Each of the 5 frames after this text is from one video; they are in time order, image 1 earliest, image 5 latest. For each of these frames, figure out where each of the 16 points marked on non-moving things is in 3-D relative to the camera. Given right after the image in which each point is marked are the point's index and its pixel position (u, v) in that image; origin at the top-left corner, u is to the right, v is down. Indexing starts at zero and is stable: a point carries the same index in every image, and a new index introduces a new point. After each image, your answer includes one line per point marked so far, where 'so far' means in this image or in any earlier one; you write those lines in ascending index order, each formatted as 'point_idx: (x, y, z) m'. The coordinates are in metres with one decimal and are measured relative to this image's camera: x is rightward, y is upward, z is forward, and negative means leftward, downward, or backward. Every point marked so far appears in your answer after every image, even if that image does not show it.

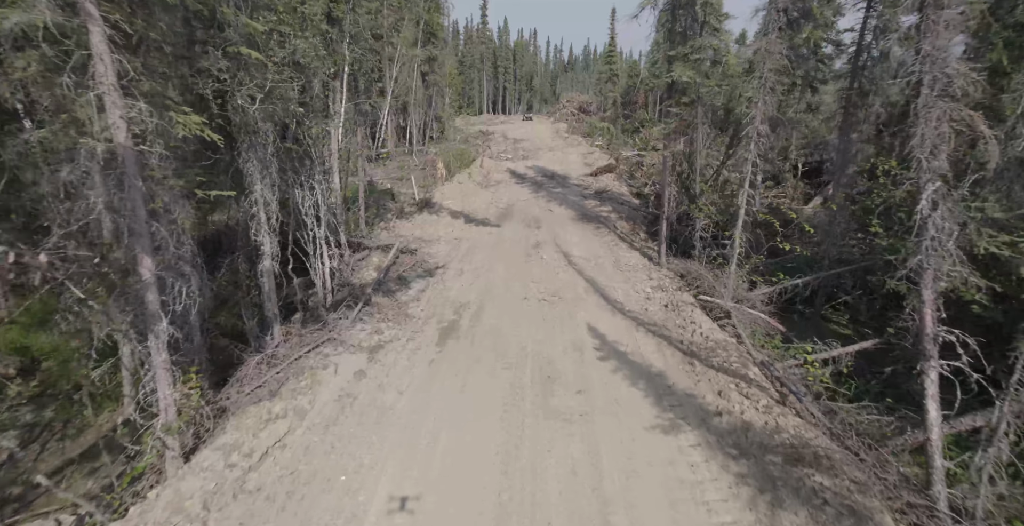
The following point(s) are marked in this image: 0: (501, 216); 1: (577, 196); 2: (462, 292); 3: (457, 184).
0: (-0.4, +1.6, +16.4) m
1: (+2.7, +2.7, +19.1) m
2: (-1.0, -0.7, +10.0) m
3: (-2.3, +3.3, +19.8) m
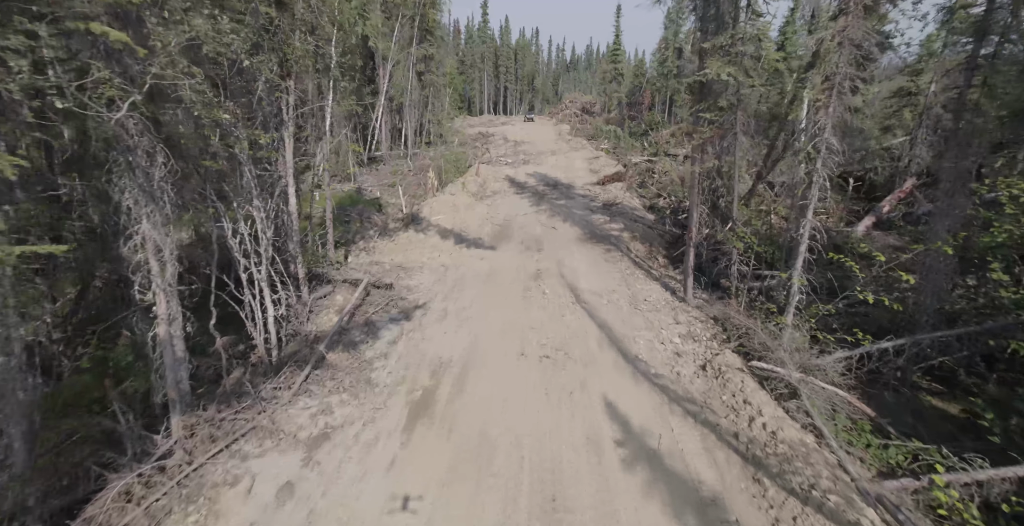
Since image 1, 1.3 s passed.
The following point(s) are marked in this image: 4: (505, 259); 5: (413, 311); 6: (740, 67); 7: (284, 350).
0: (-0.5, +0.8, +14.4) m
1: (+2.6, +2.0, +17.1) m
2: (-1.1, -1.4, +8.0) m
3: (-2.4, +2.5, +17.8) m
4: (-0.2, +0.1, +12.3) m
5: (-2.0, -1.0, +9.1) m
6: (+4.0, +3.4, +8.0) m
7: (-3.7, -1.4, +7.5) m
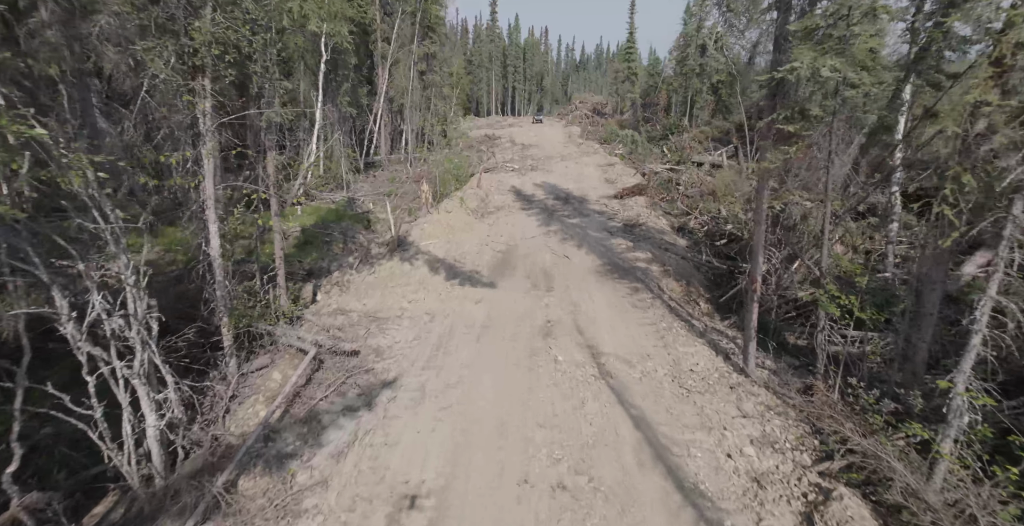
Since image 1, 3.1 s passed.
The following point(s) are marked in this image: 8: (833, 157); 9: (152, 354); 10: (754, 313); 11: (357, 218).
0: (-0.4, -0.1, +11.9) m
1: (+2.8, +1.0, +14.6) m
2: (-1.1, -2.3, +5.6) m
3: (-2.2, +1.6, +15.3) m
4: (-0.1, -0.9, +9.8) m
5: (-1.9, -1.9, +6.7) m
6: (+4.0, +2.5, +5.5) m
7: (-3.7, -2.3, +5.1) m
8: (+4.5, +1.5, +6.5) m
9: (-3.8, -0.9, +4.8) m
10: (+3.8, -0.8, +7.2) m
11: (-6.4, +1.9, +19.2) m
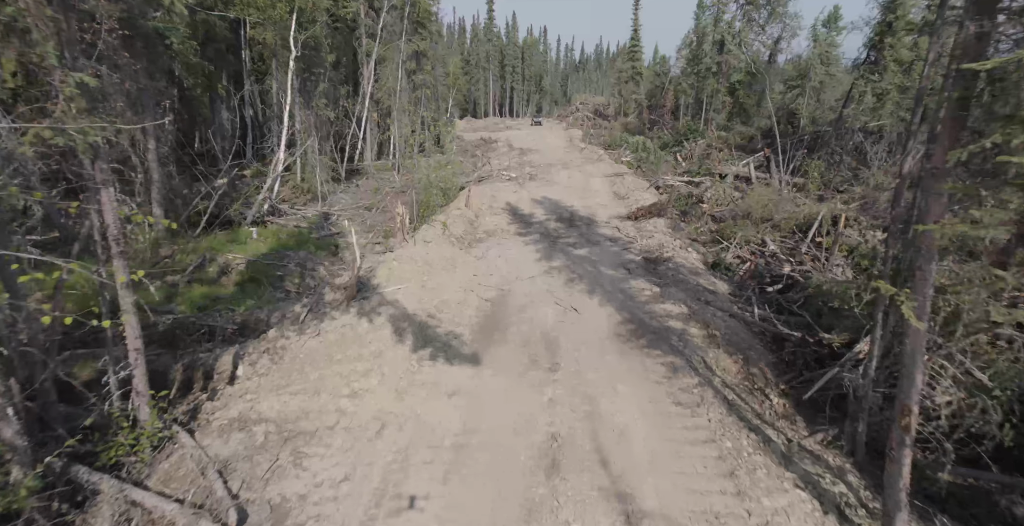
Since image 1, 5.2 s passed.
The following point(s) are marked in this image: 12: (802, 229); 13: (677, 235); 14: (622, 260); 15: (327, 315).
0: (-0.5, -1.2, +8.9) m
1: (+2.6, -0.1, +11.6) m
2: (-1.3, -3.4, +2.5) m
3: (-2.4, +0.5, +12.3) m
4: (-0.3, -2.0, +6.8) m
5: (-2.1, -3.0, +3.7) m
6: (+3.8, +1.4, +2.5) m
7: (-3.9, -3.4, +2.0) m
8: (+4.4, +0.4, +3.5) m
9: (-4.0, -2.0, +1.8) m
10: (+3.6, -1.9, +4.2) m
11: (-6.6, +0.7, +16.2) m
12: (+8.0, +1.0, +12.7) m
13: (+5.1, +0.9, +14.1) m
14: (+3.0, +0.2, +12.6) m
15: (-4.1, -1.1, +10.0) m
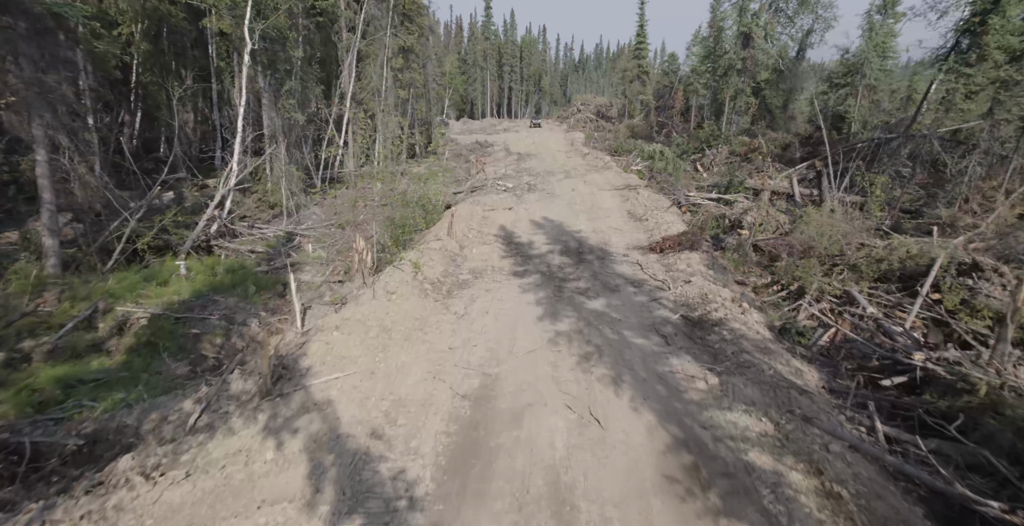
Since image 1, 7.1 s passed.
0: (-0.7, -2.4, +5.5) m
1: (+2.4, -1.3, +8.2) m
2: (-1.4, -4.6, -0.9) m
3: (-2.6, -0.7, +8.9) m
4: (-0.5, -3.2, +3.4) m
5: (-2.2, -4.2, +0.2) m
6: (+3.7, +0.2, -0.9) m
7: (-4.0, -4.6, -1.4) m
8: (+4.3, -0.8, +0.1) m
9: (-4.1, -3.2, -1.6) m
10: (+3.5, -3.1, +0.9) m
11: (-6.8, -0.5, +12.8) m
12: (+7.8, -0.2, +9.3) m
13: (+4.9, -0.3, +10.7) m
14: (+2.8, -1.0, +9.3) m
15: (-4.2, -2.3, +6.6) m
